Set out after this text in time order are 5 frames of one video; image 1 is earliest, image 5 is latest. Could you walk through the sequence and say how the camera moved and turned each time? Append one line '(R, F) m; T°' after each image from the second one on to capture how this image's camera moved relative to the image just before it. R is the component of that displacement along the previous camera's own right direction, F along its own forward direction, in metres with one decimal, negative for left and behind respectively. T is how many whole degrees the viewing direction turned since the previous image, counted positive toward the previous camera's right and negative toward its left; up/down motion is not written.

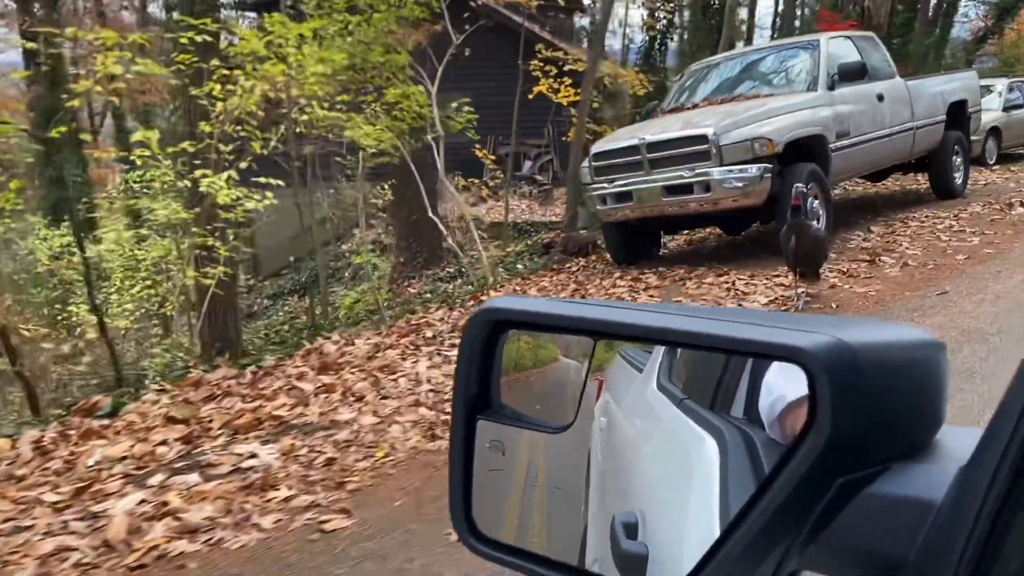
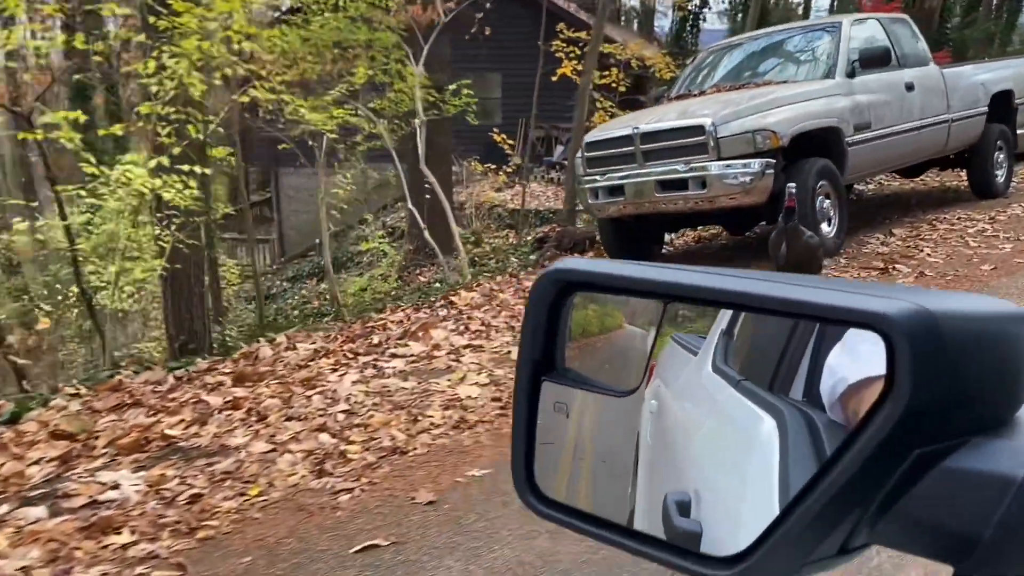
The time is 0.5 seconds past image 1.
(+0.8, +1.1) m; -4°
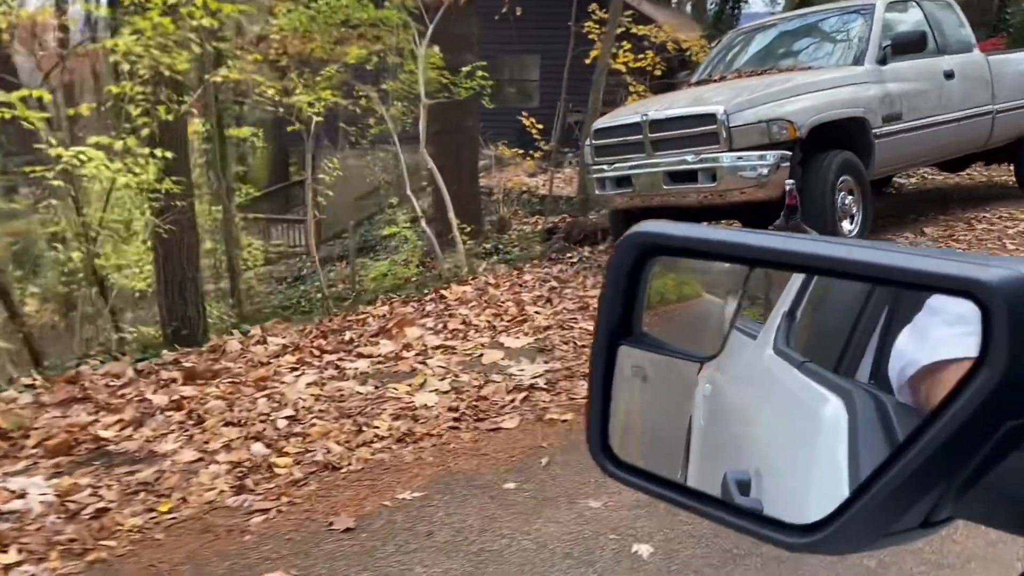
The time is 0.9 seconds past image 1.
(+0.5, +0.7) m; -3°
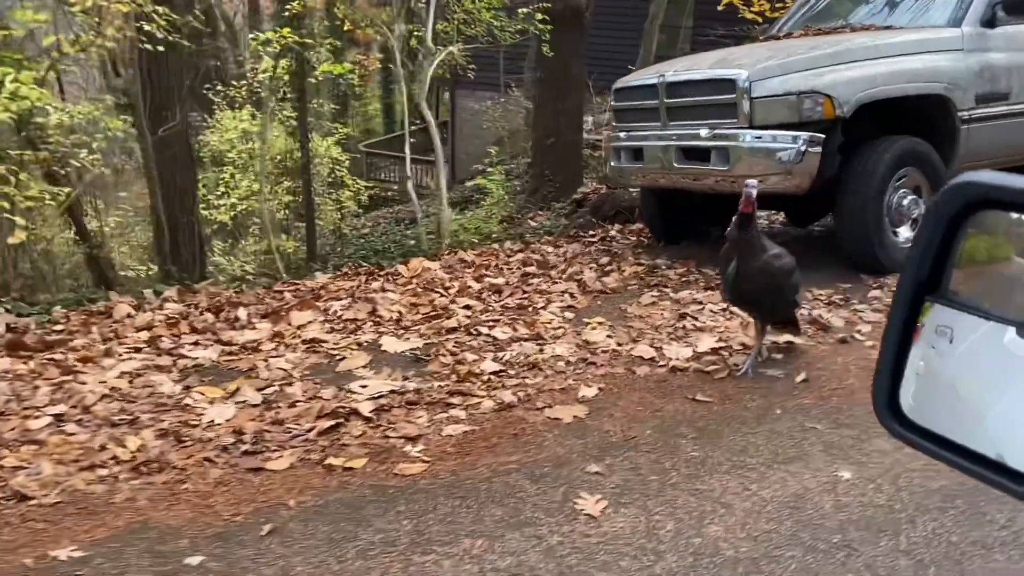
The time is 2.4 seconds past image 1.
(+1.6, +1.7) m; -11°
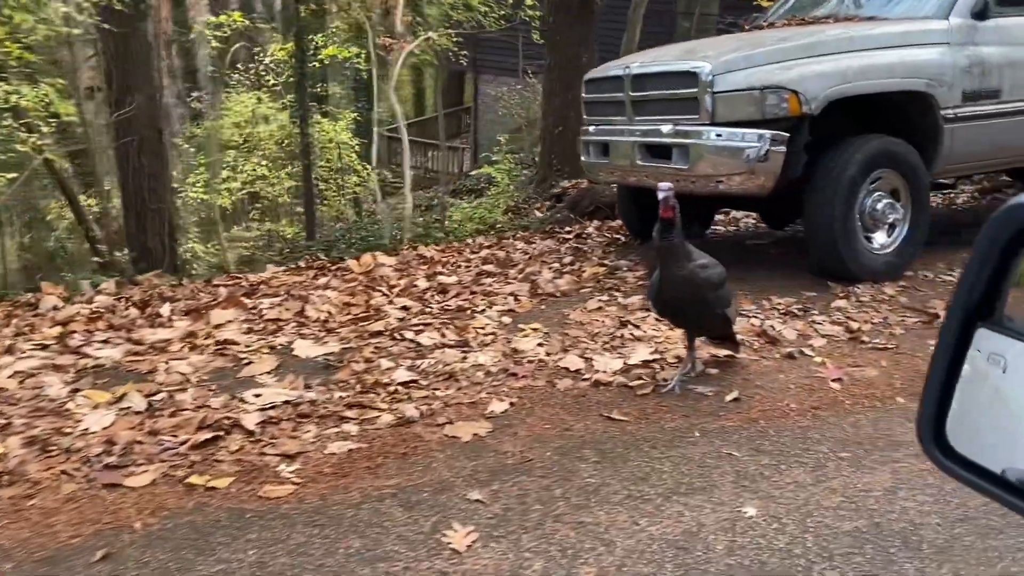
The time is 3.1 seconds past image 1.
(+0.6, +0.4) m; -3°
